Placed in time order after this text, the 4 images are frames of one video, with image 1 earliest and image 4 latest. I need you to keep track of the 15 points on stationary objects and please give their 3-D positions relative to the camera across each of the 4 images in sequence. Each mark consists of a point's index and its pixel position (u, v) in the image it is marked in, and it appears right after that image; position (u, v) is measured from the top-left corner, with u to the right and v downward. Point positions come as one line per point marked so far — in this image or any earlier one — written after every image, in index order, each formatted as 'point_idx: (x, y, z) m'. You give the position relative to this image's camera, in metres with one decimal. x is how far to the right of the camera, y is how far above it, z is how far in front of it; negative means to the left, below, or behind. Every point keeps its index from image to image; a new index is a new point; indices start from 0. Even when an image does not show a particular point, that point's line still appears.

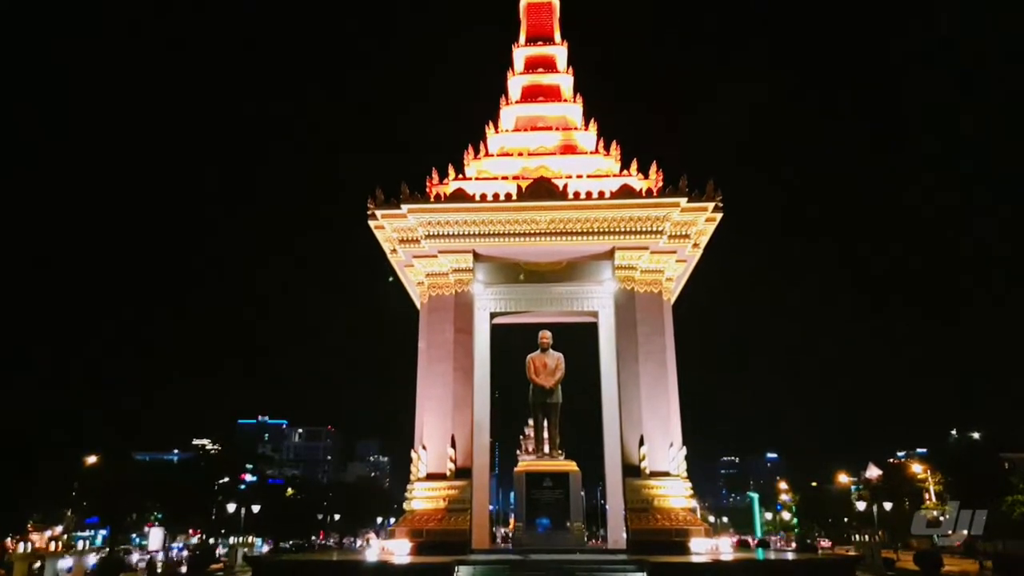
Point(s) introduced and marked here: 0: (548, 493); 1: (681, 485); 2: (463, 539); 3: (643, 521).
0: (+0.9, -5.1, +19.3) m
1: (+3.8, -4.5, +17.7) m
2: (-1.1, -5.5, +17.0) m
3: (+2.9, -5.1, +17.1) m
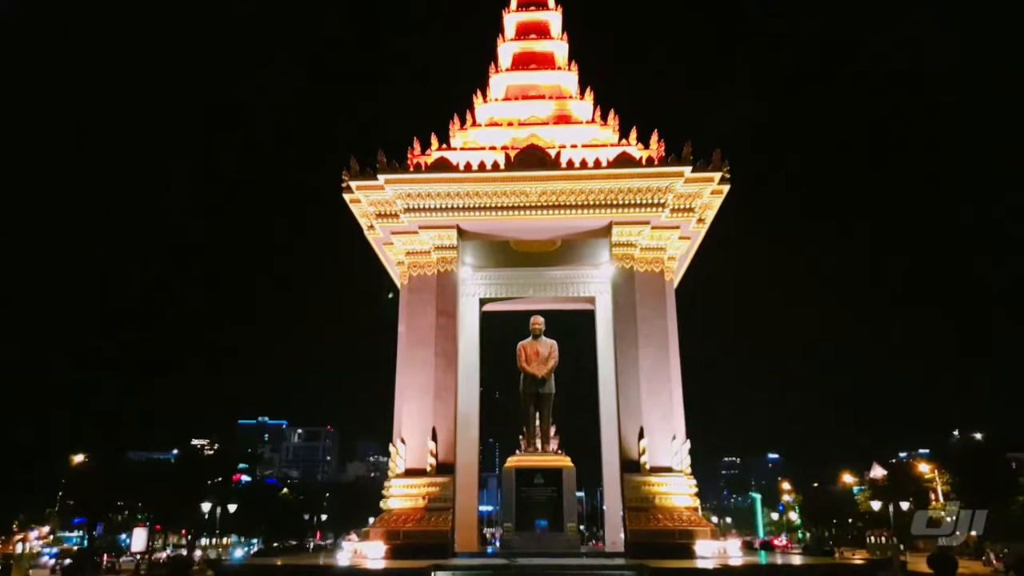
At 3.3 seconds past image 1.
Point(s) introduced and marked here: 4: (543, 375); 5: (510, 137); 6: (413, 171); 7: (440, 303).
0: (+0.6, -4.6, +17.7) m
1: (+3.6, -4.0, +16.1) m
2: (-1.4, -5.0, +15.4) m
3: (+2.6, -4.6, +15.4) m
4: (+0.7, -2.2, +19.1) m
5: (0.0, +3.7, +19.2) m
6: (-2.2, +2.6, +17.1) m
7: (-1.6, -0.3, +17.4) m
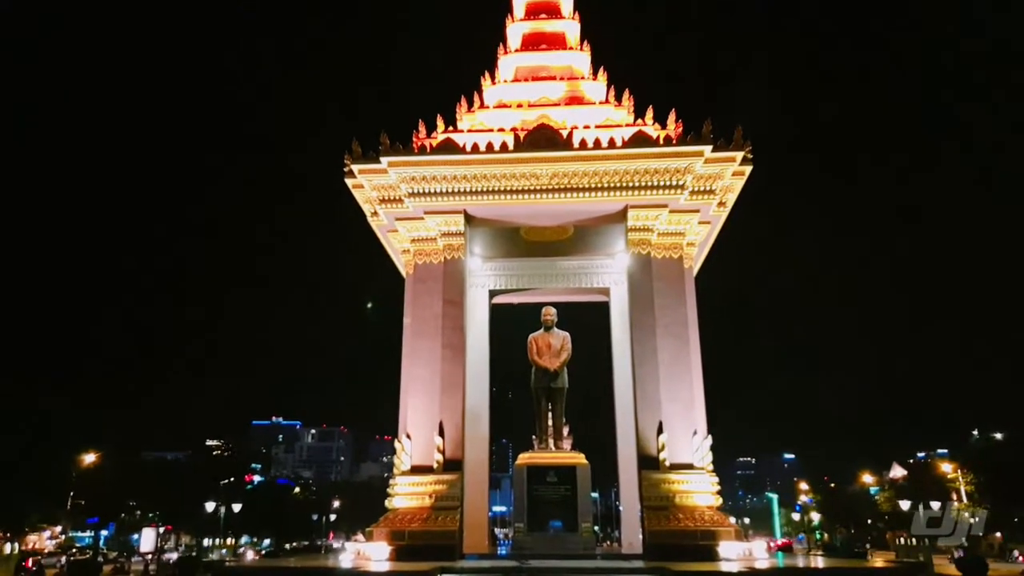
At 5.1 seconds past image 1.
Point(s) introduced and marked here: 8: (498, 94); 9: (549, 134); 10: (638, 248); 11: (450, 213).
0: (+0.9, -4.4, +16.8) m
1: (+3.8, -3.7, +15.2) m
2: (-1.2, -4.7, +14.5) m
3: (+2.8, -4.4, +14.5) m
4: (+1.0, -1.9, +18.2) m
5: (+0.2, +4.0, +18.3) m
6: (-2.0, +2.8, +16.3) m
7: (-1.4, -0.1, +16.6) m
8: (-0.3, +4.8, +19.2) m
9: (+0.8, +3.3, +16.5) m
10: (+2.7, +0.9, +16.7) m
11: (-1.3, +1.6, +16.8) m
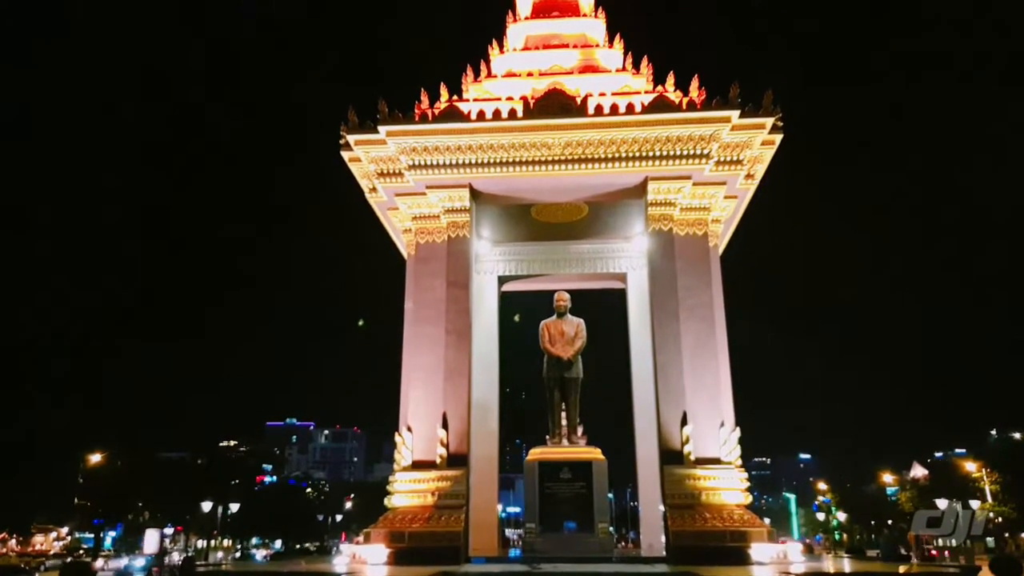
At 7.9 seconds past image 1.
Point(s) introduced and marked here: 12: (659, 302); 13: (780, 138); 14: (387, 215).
0: (+1.1, -4.0, +15.5) m
1: (+4.0, -3.3, +13.8) m
2: (-1.0, -4.4, +13.2) m
3: (+3.0, -4.0, +13.2) m
4: (+1.2, -1.5, +16.9) m
5: (+0.4, +4.4, +17.0) m
6: (-1.8, +3.2, +15.0) m
7: (-1.2, +0.3, +15.3) m
8: (-0.1, +5.2, +17.9) m
9: (+1.0, +3.7, +15.2) m
10: (+2.9, +1.3, +15.3) m
11: (-1.2, +2.0, +15.5) m
12: (+2.8, -0.3, +14.9) m
13: (+5.4, +3.0, +15.8) m
14: (-2.7, +1.6, +17.2) m
